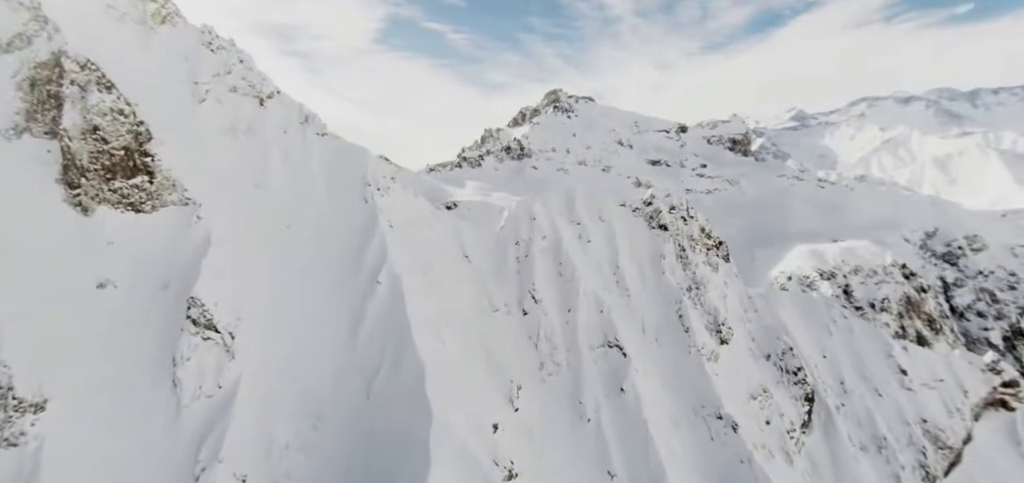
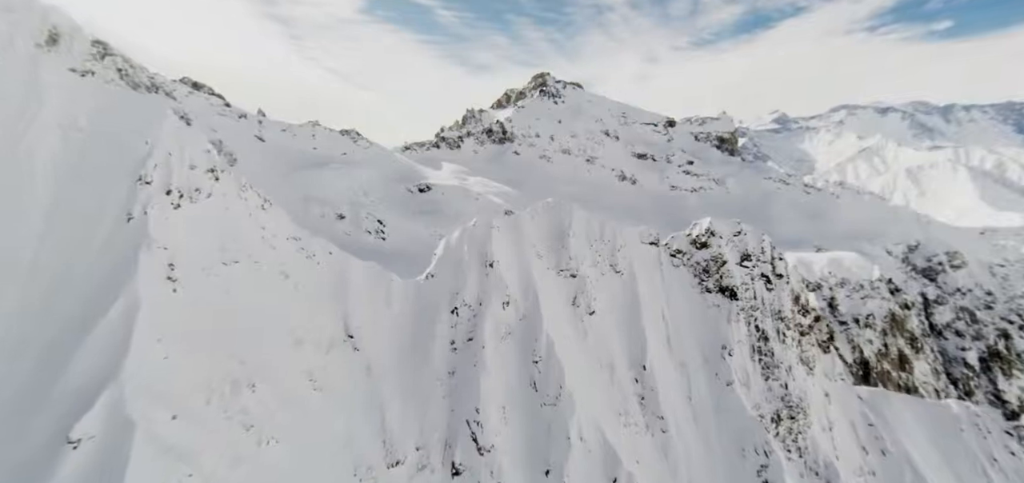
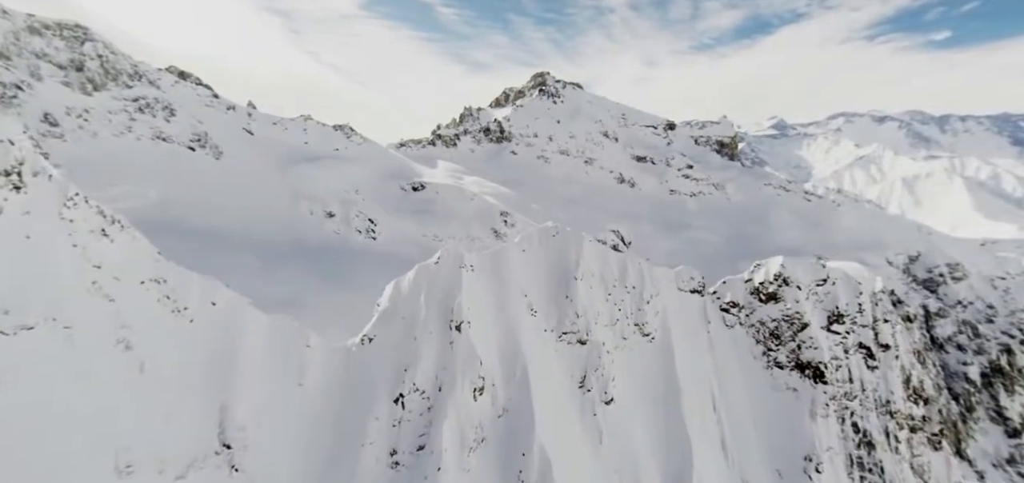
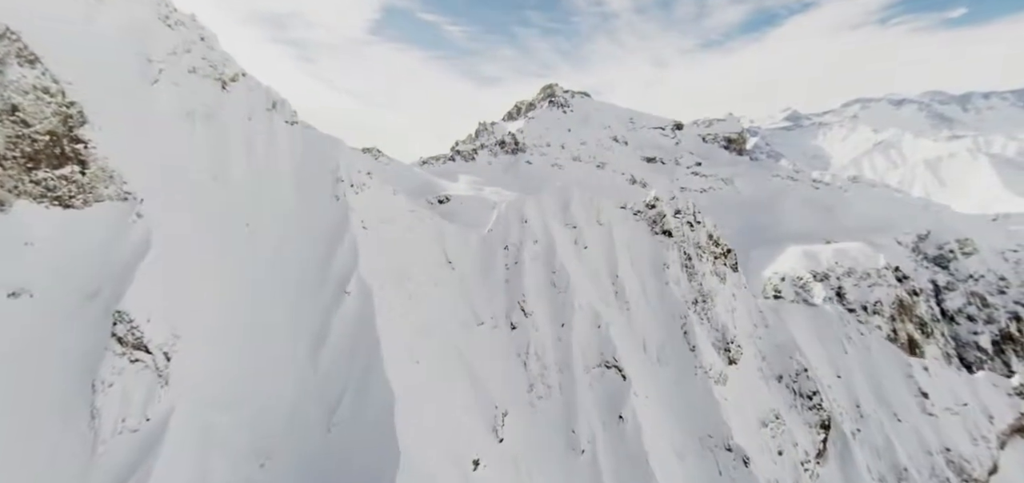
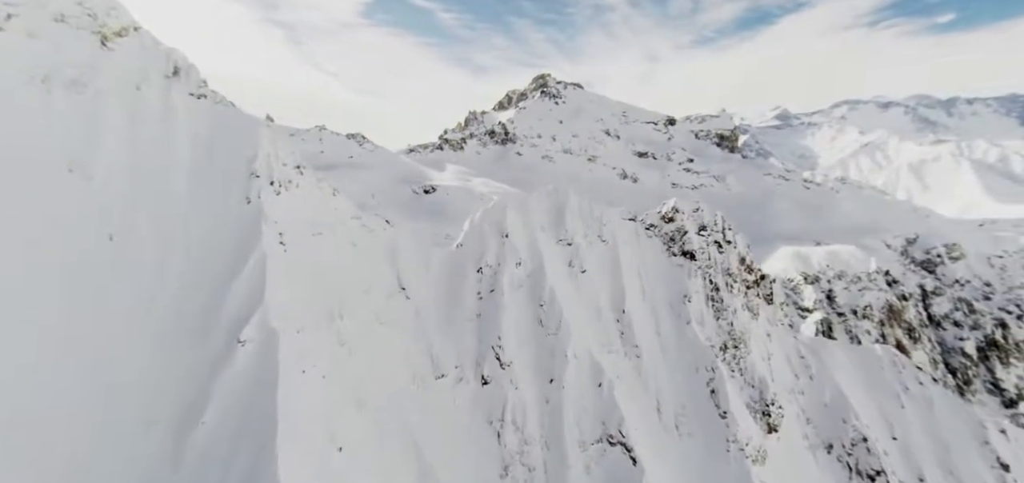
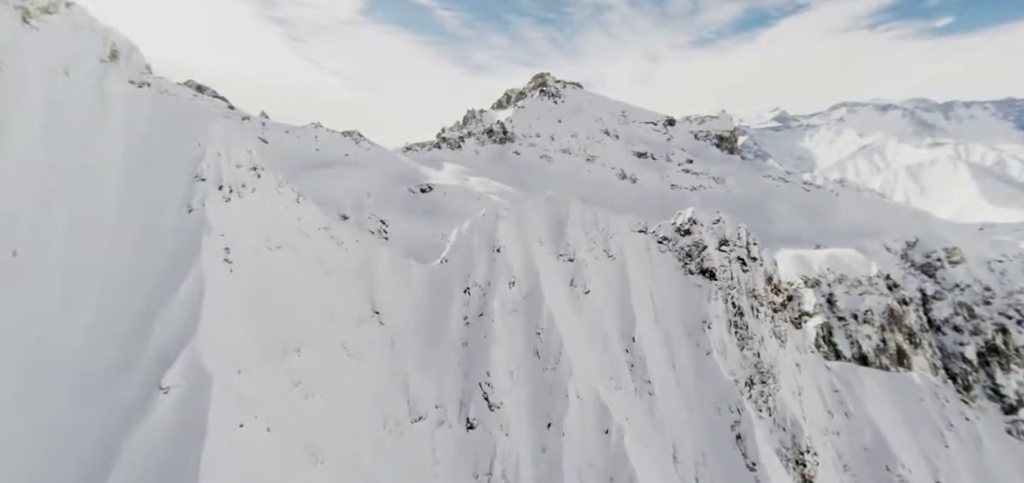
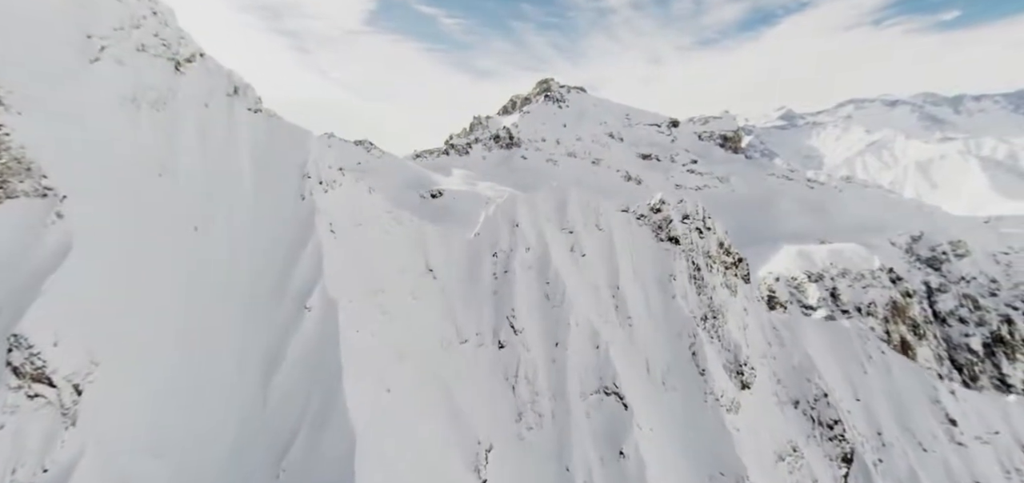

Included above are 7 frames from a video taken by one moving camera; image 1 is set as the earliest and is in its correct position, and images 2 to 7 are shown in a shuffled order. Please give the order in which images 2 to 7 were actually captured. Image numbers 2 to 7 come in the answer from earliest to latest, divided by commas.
4, 7, 5, 6, 2, 3
